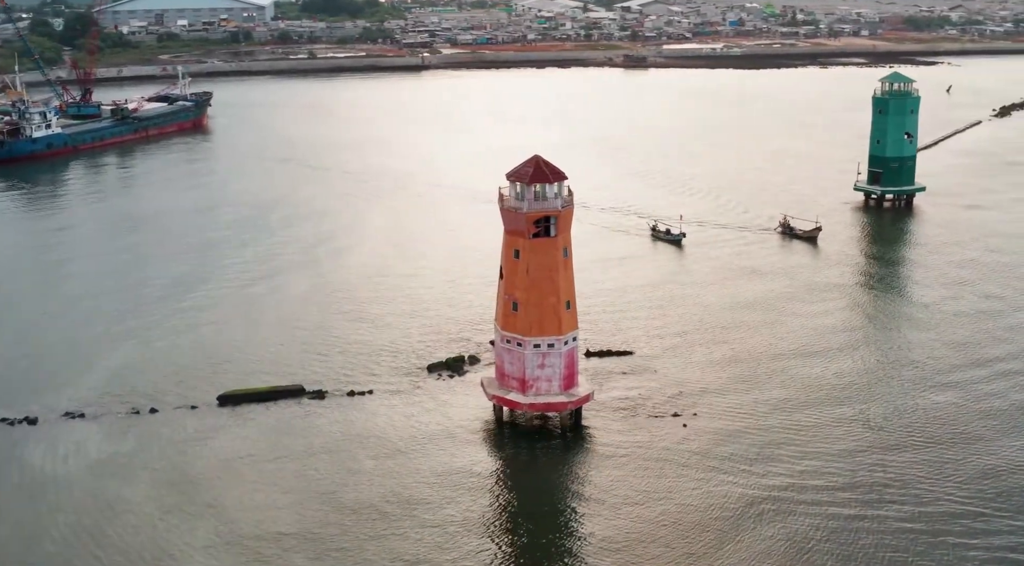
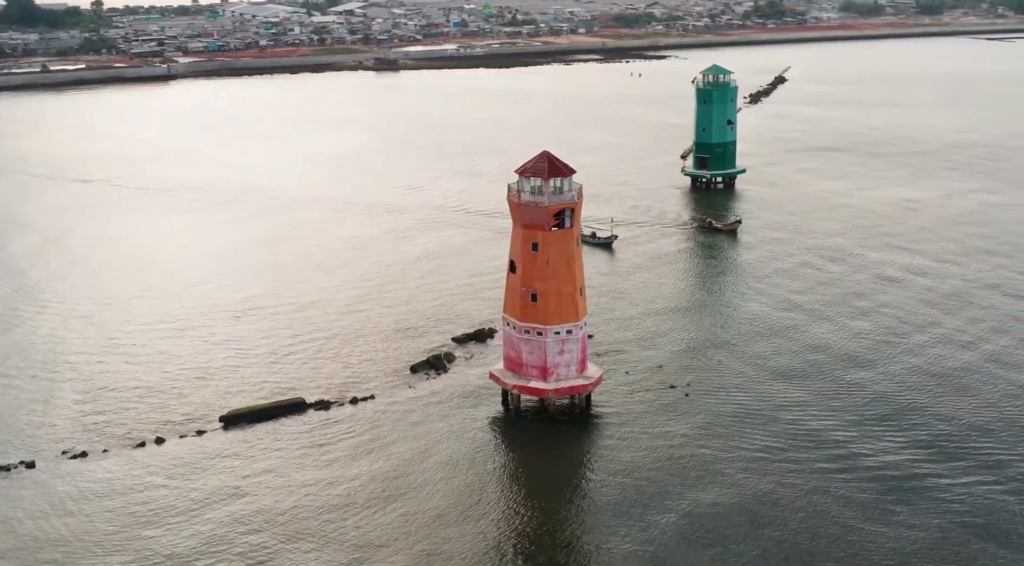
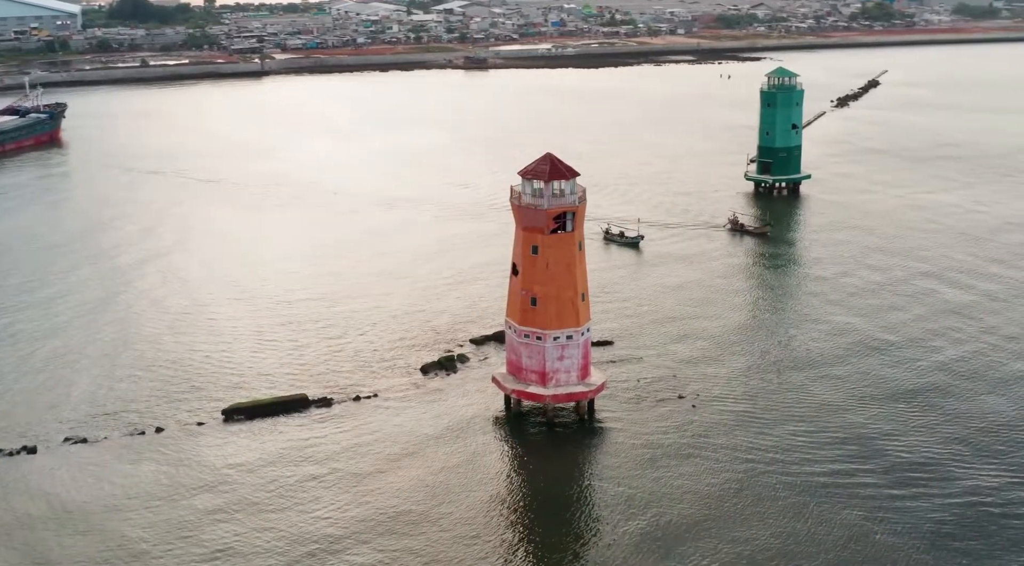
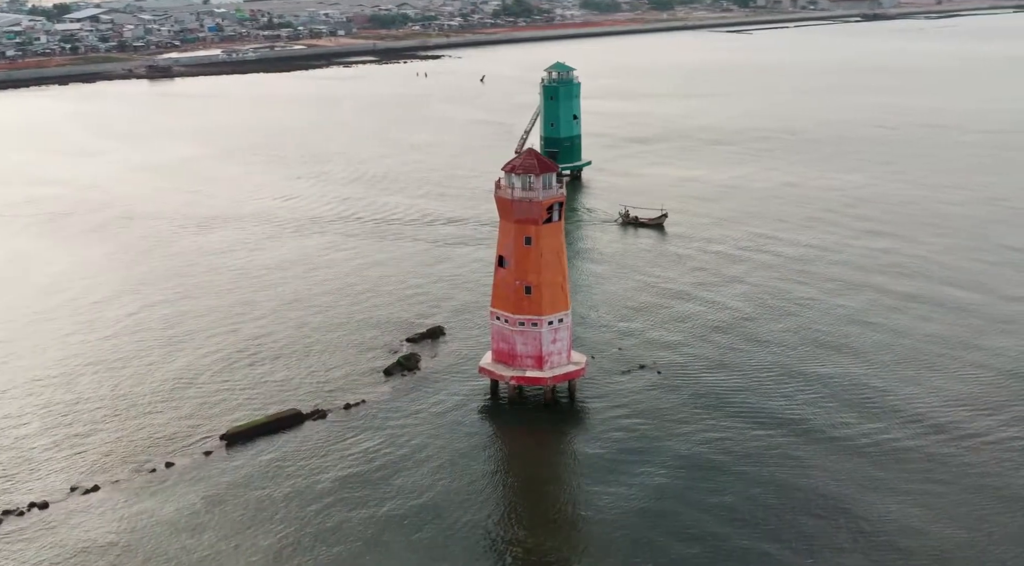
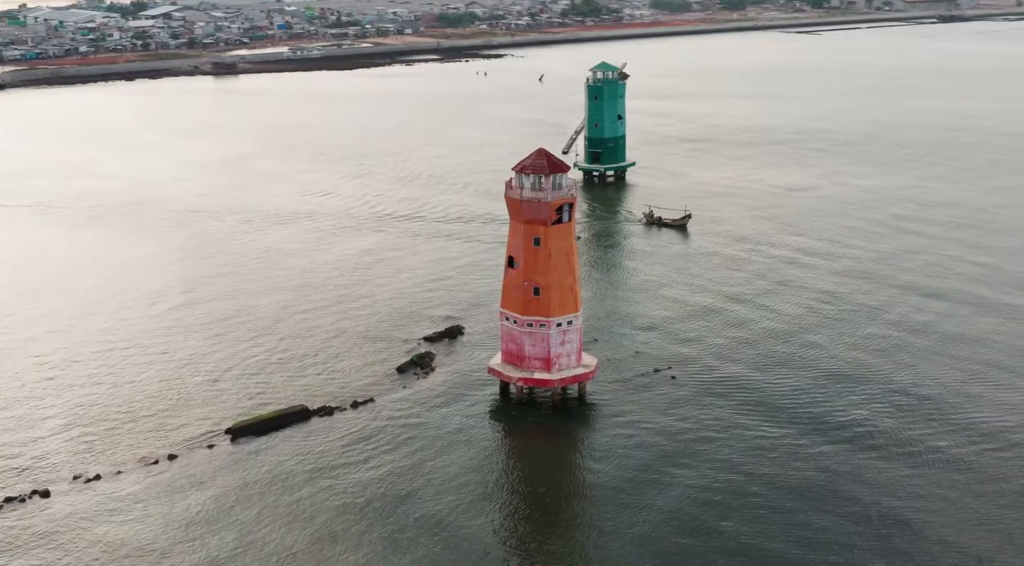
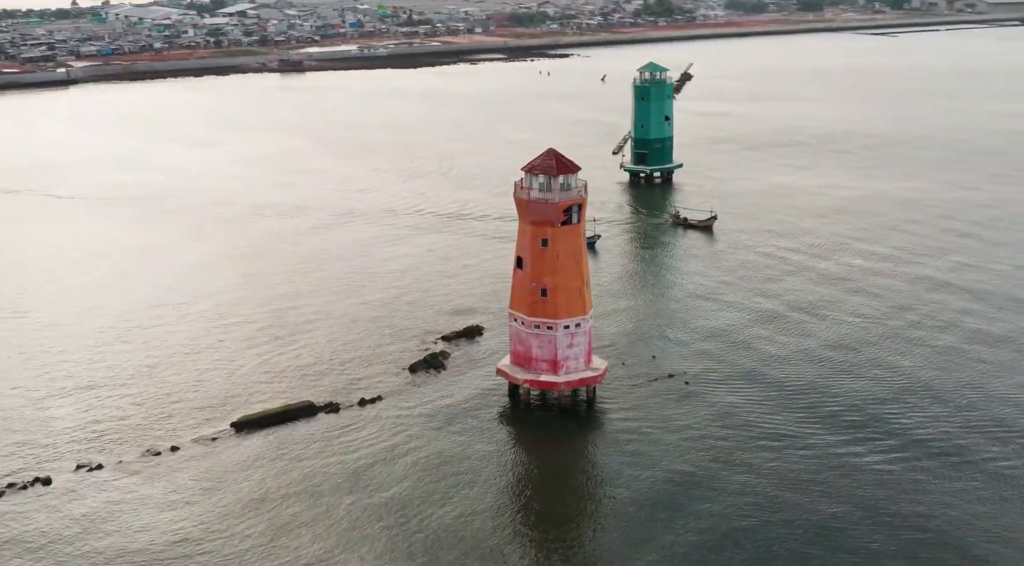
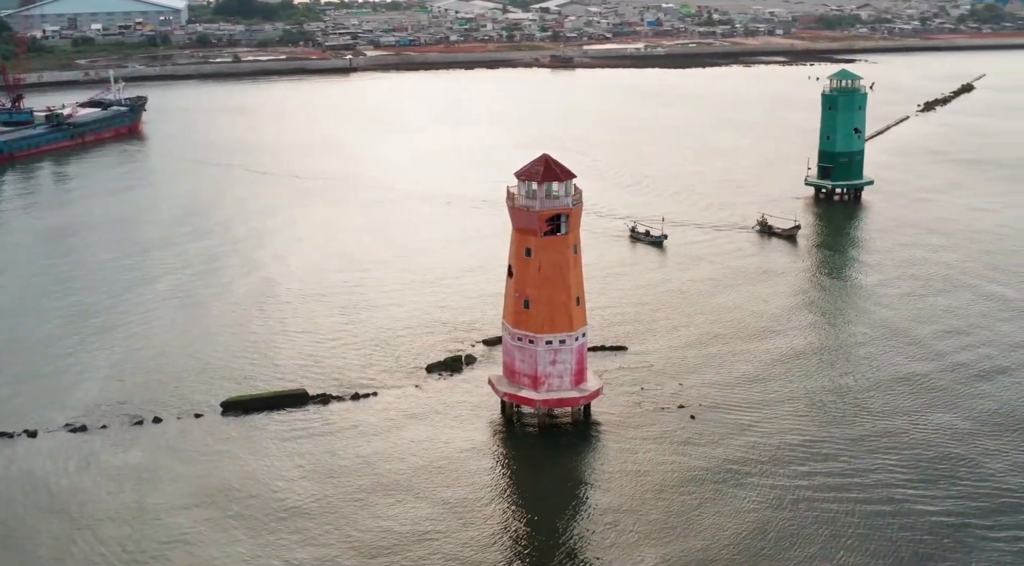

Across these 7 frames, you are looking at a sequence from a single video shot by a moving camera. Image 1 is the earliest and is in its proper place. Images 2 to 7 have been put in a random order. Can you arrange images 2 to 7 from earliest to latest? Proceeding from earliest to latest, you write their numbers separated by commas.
7, 3, 2, 6, 5, 4
